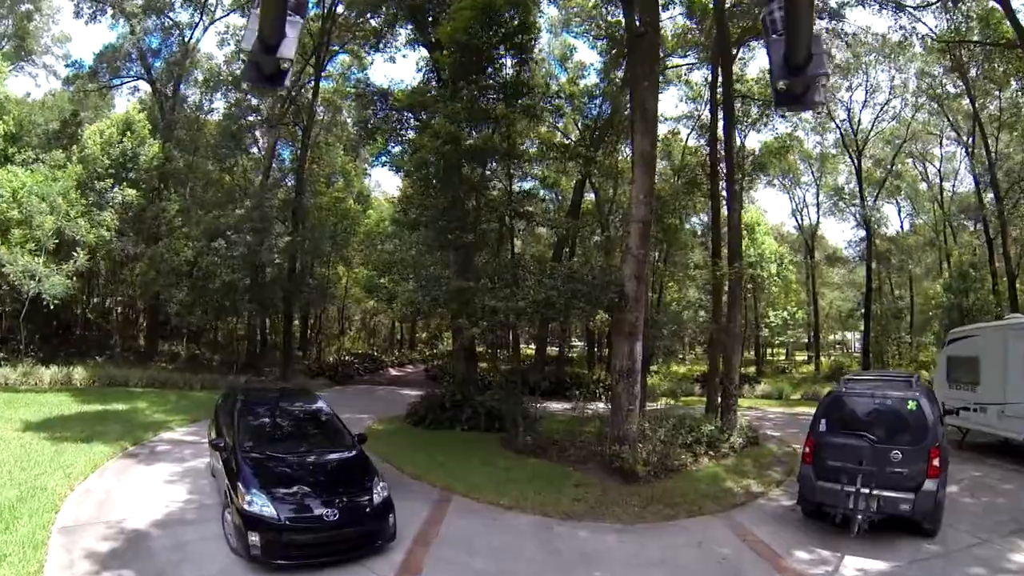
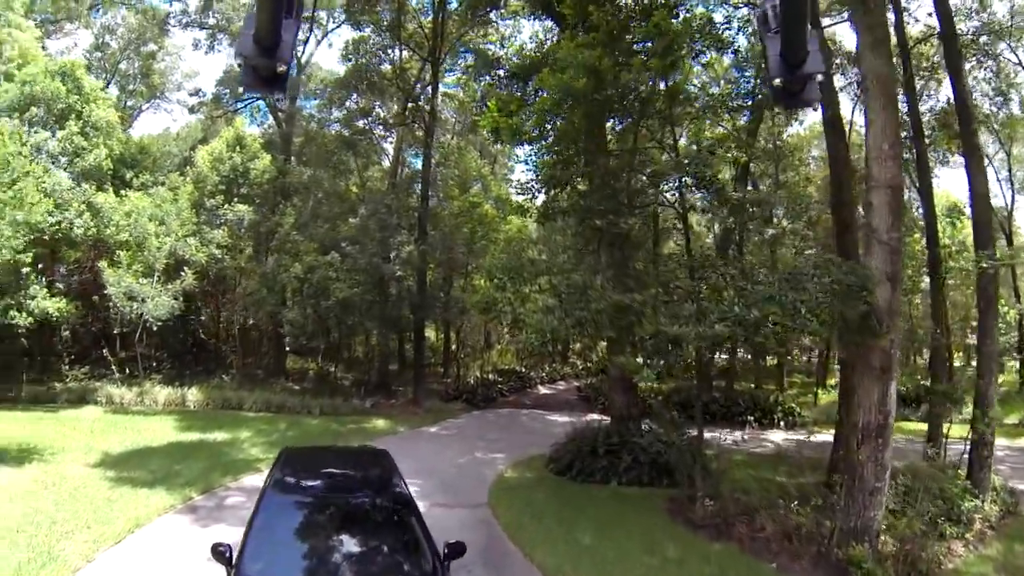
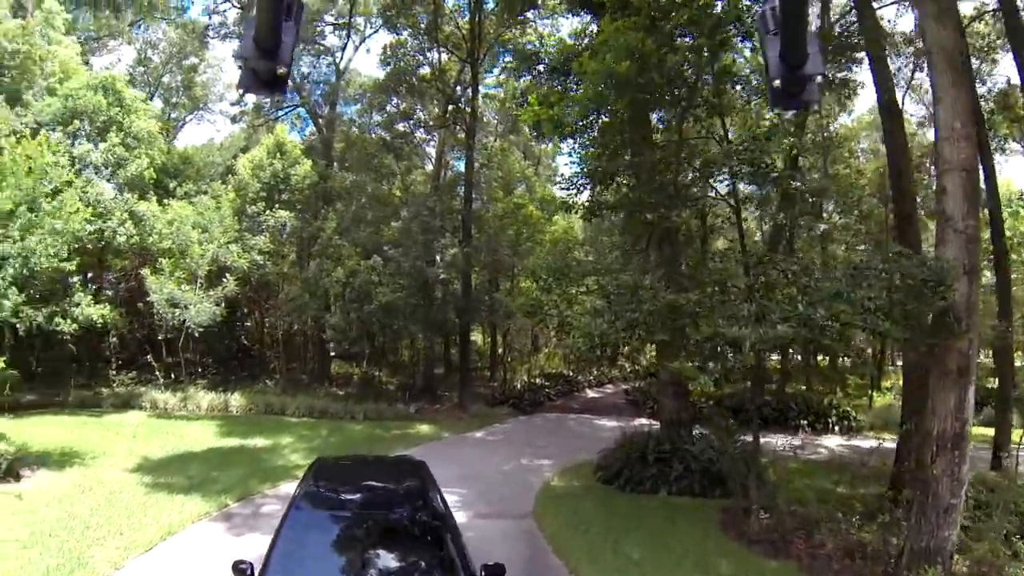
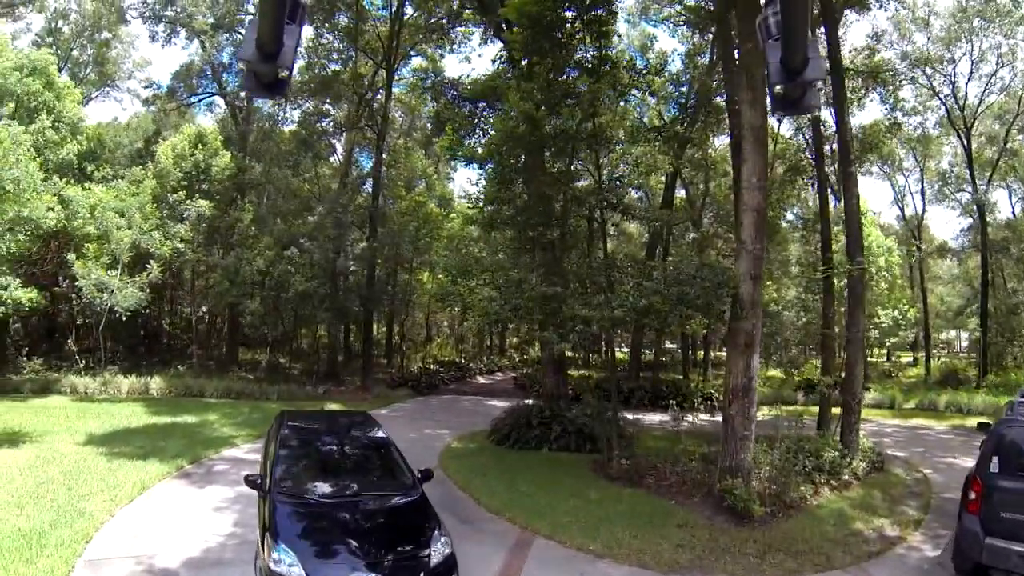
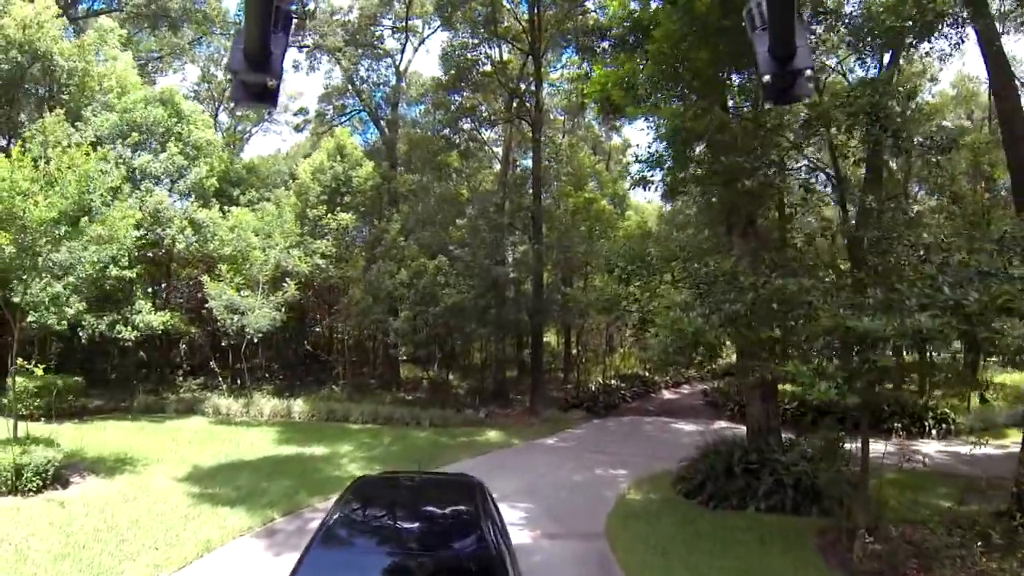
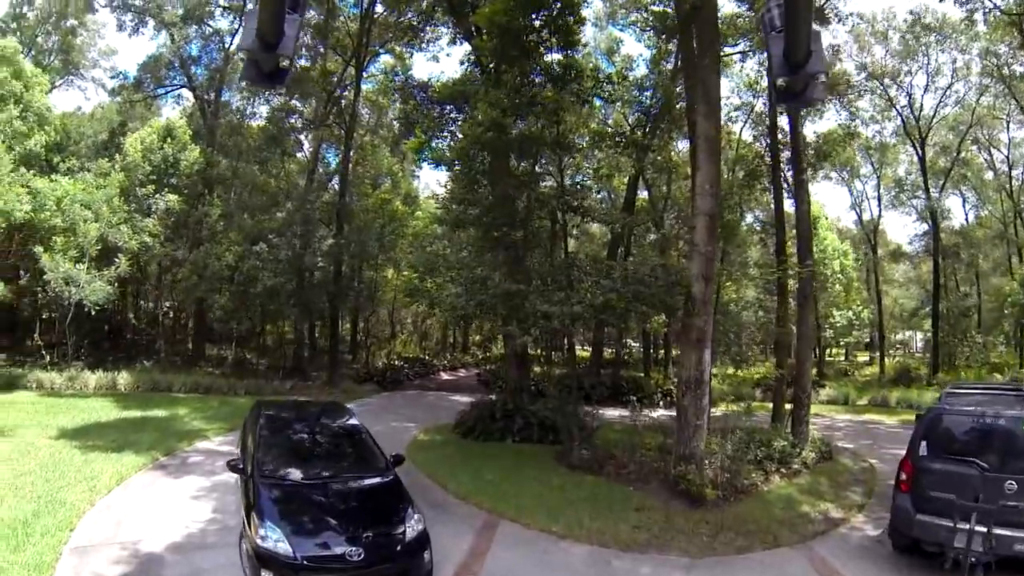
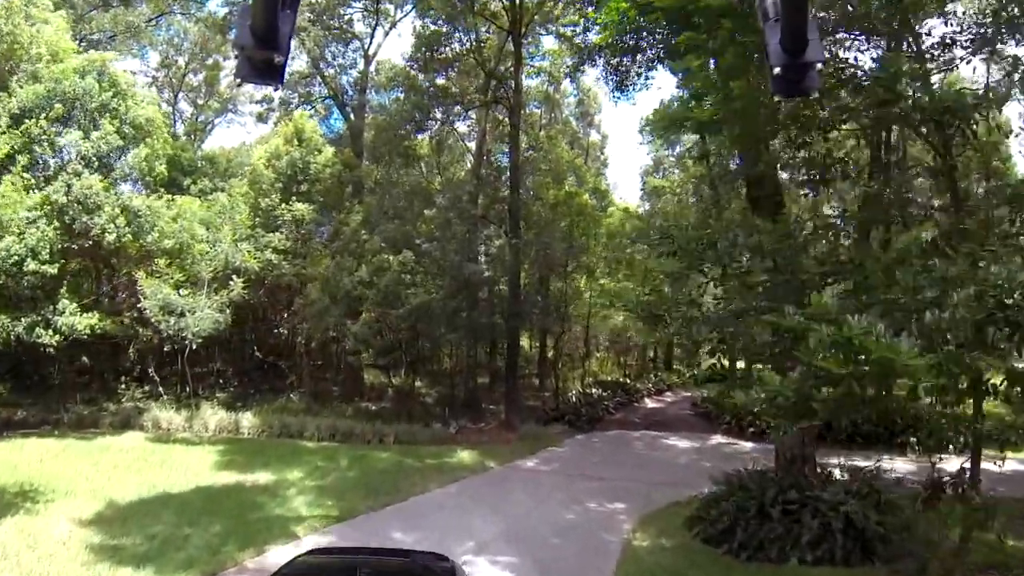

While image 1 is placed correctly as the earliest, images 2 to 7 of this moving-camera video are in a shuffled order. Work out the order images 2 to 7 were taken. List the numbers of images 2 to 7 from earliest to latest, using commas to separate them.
6, 4, 2, 3, 5, 7
